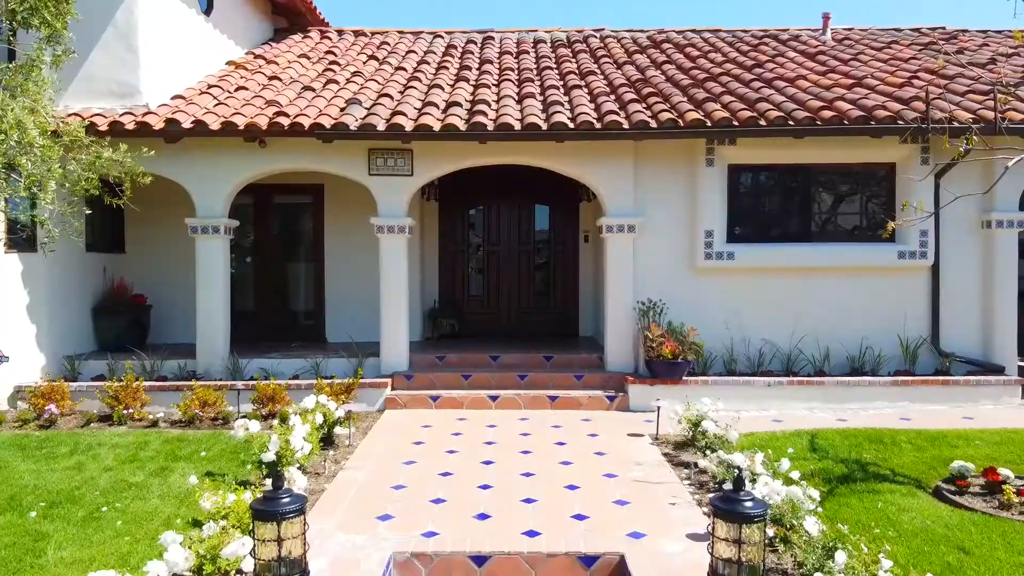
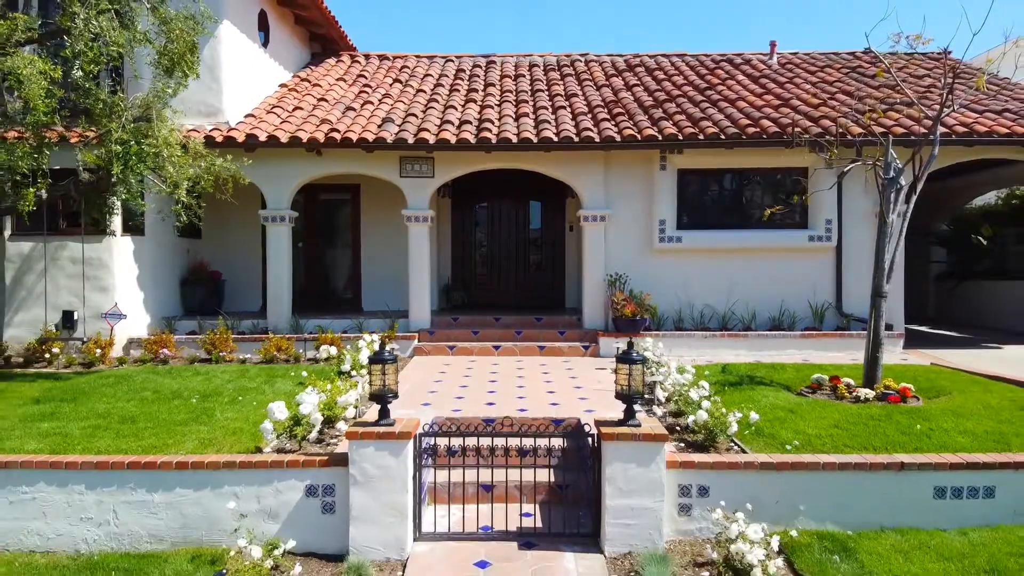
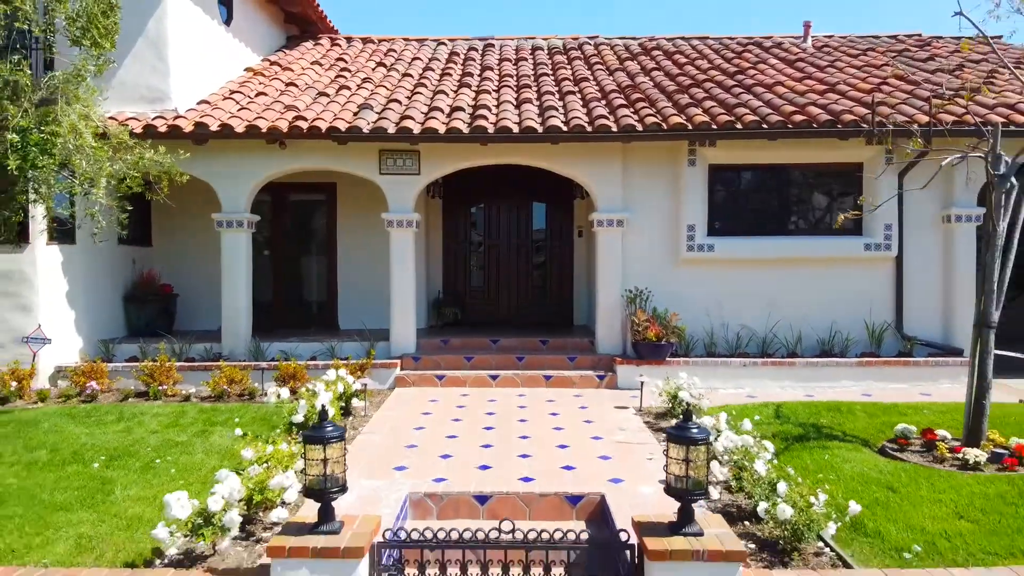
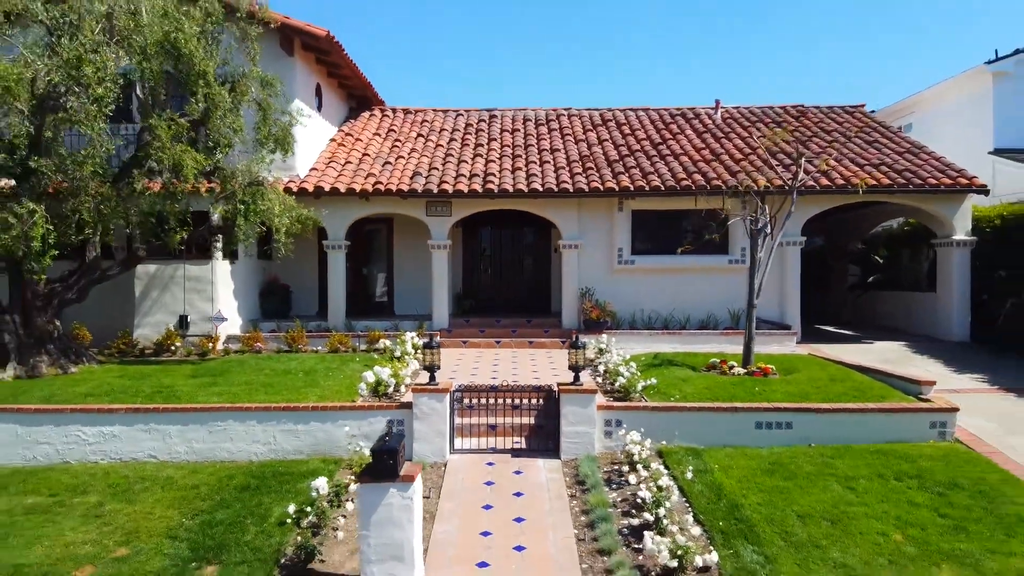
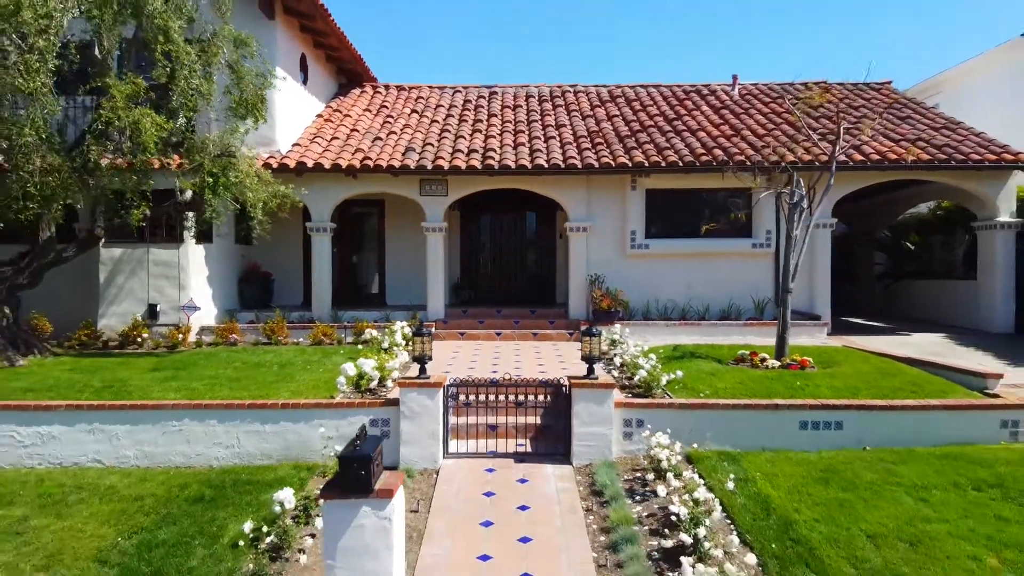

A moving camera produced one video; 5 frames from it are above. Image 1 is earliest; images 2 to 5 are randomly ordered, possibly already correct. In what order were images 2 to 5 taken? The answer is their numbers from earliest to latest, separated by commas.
3, 2, 5, 4
